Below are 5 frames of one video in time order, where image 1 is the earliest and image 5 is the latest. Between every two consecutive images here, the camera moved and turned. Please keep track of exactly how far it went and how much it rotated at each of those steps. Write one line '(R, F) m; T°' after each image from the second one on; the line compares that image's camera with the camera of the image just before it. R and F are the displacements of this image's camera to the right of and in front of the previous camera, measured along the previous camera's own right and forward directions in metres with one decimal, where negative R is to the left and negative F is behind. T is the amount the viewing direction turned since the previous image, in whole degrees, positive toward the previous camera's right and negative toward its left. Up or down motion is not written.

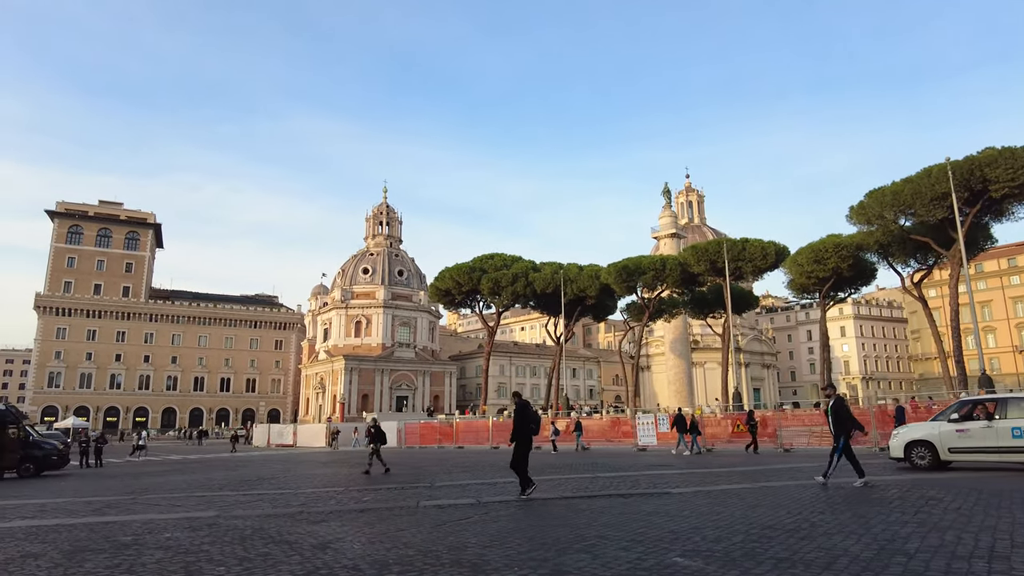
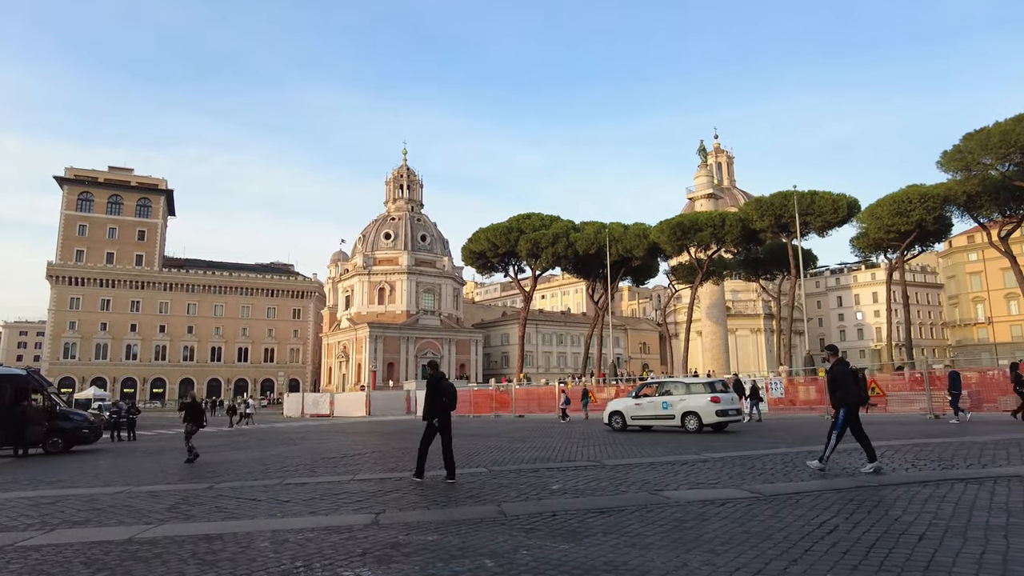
(-2.4, +2.9) m; -1°
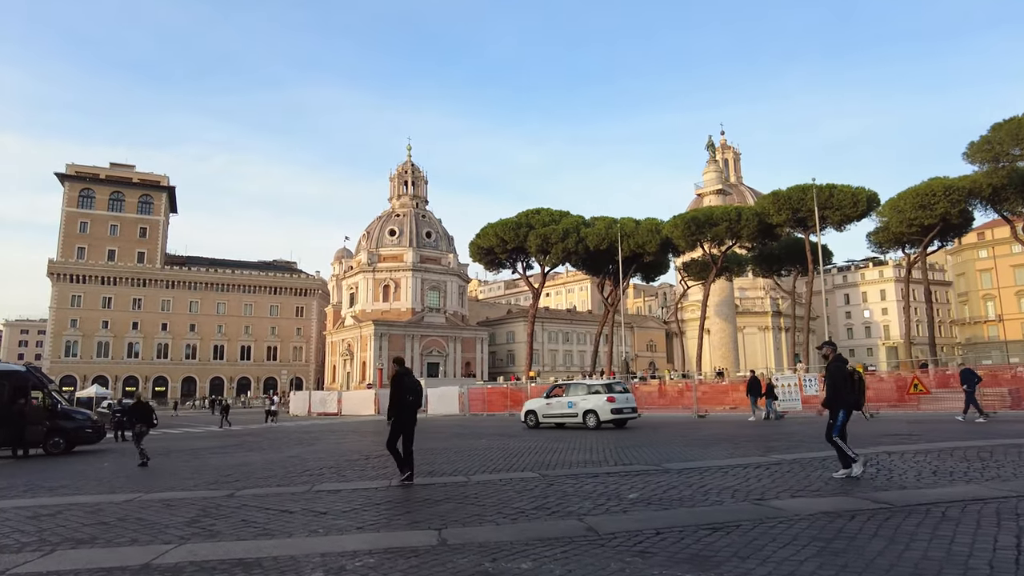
(-0.6, +0.9) m; 0°
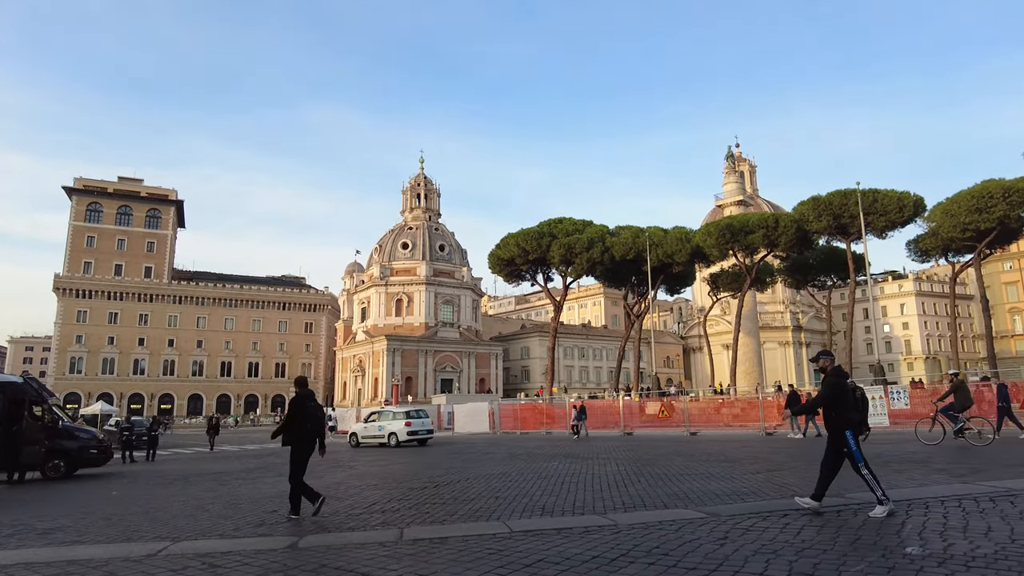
(-1.2, +1.9) m; 0°
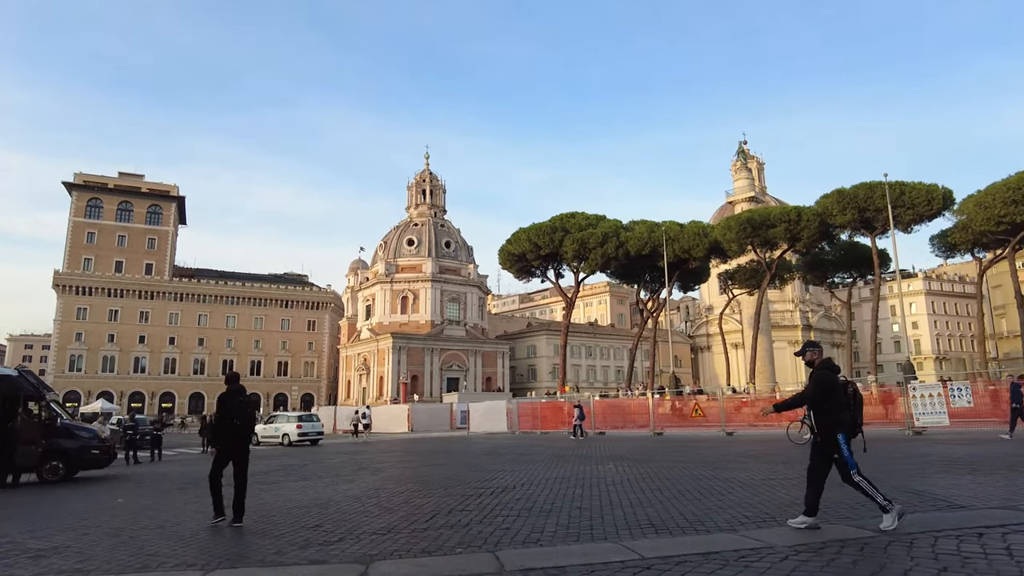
(-0.8, +1.2) m; 0°
